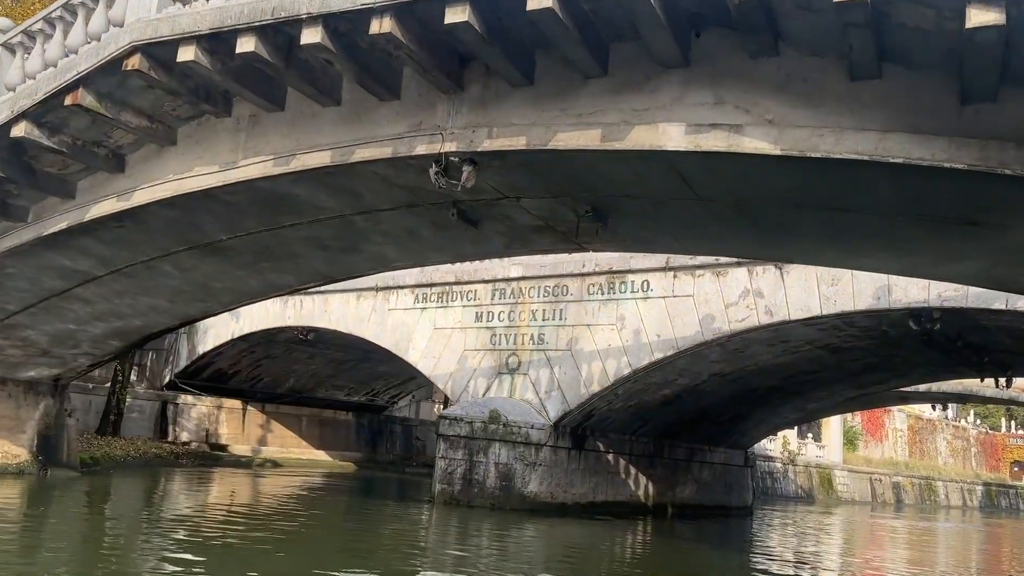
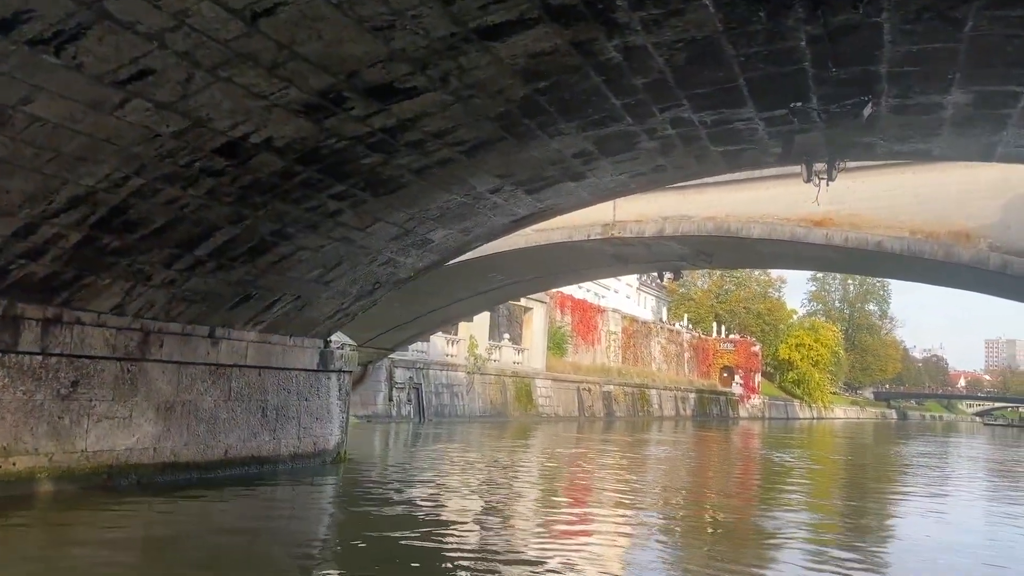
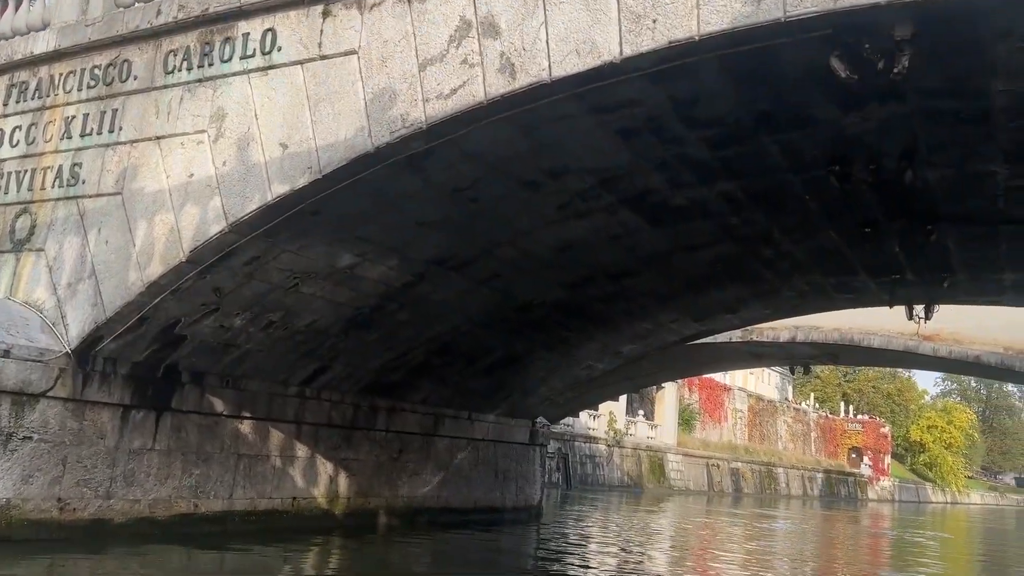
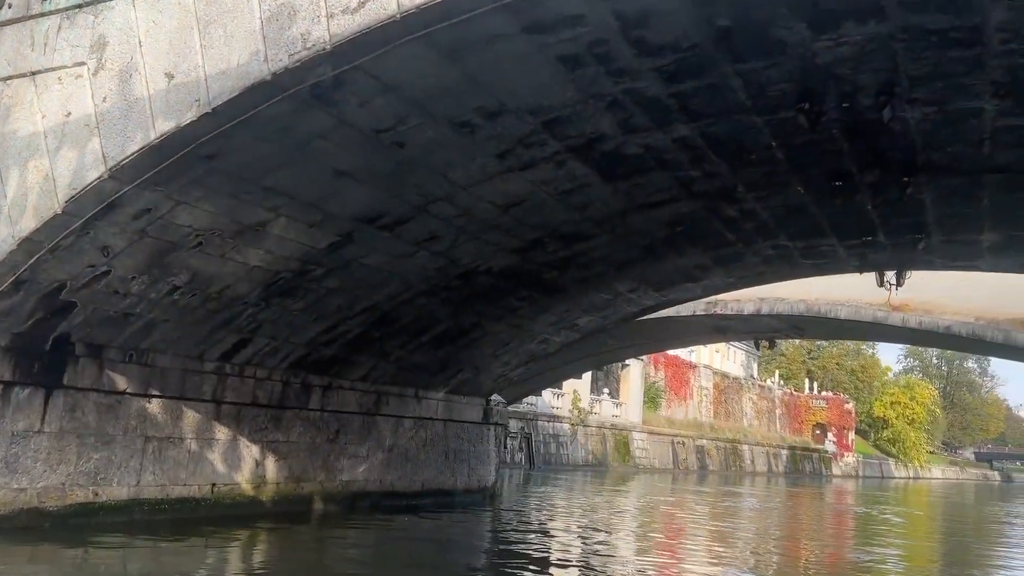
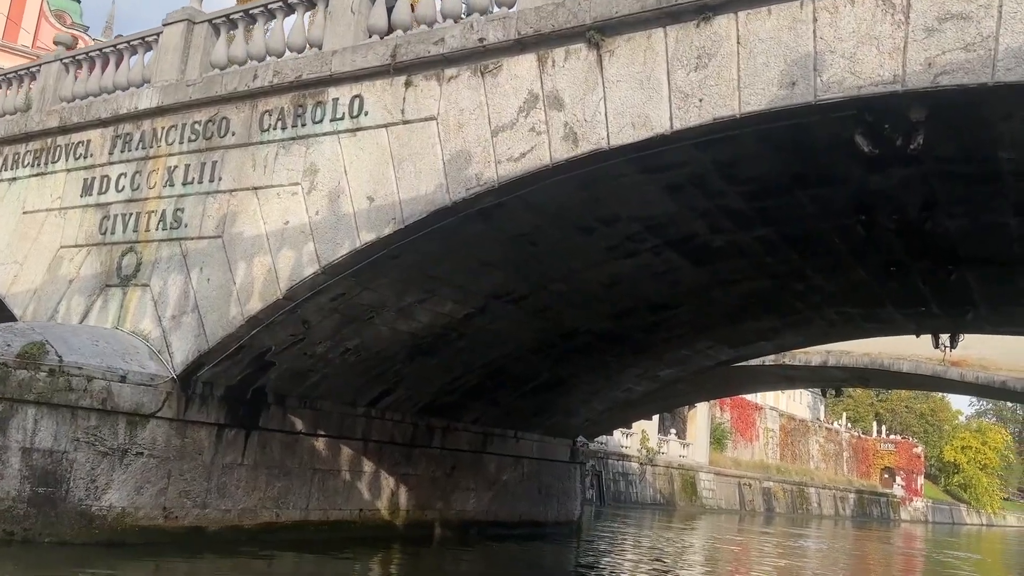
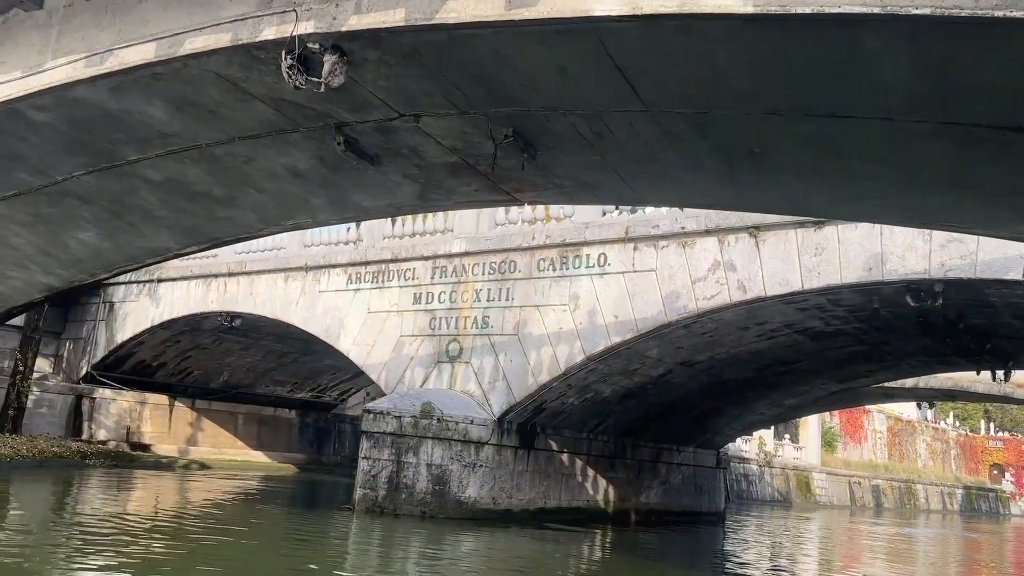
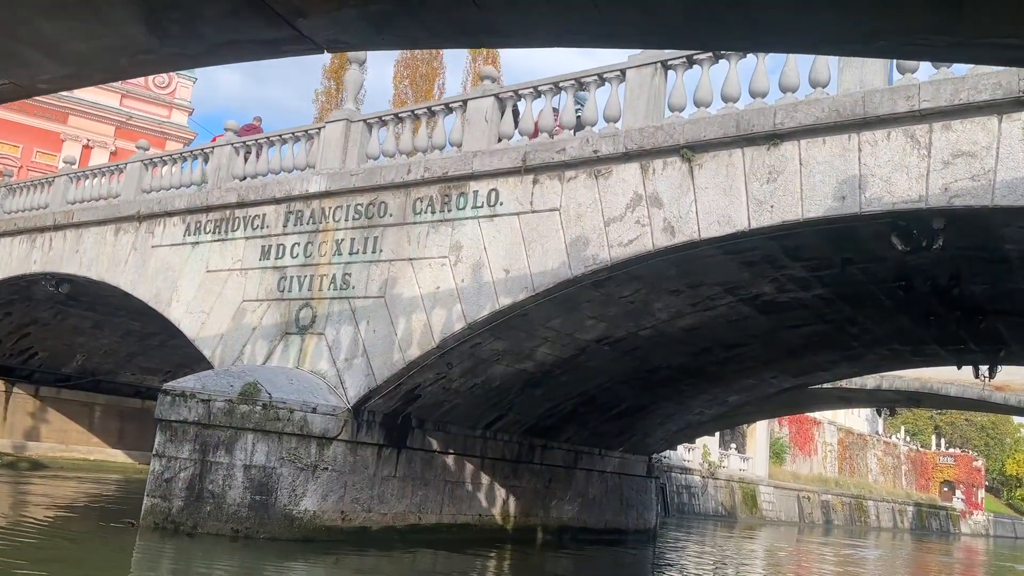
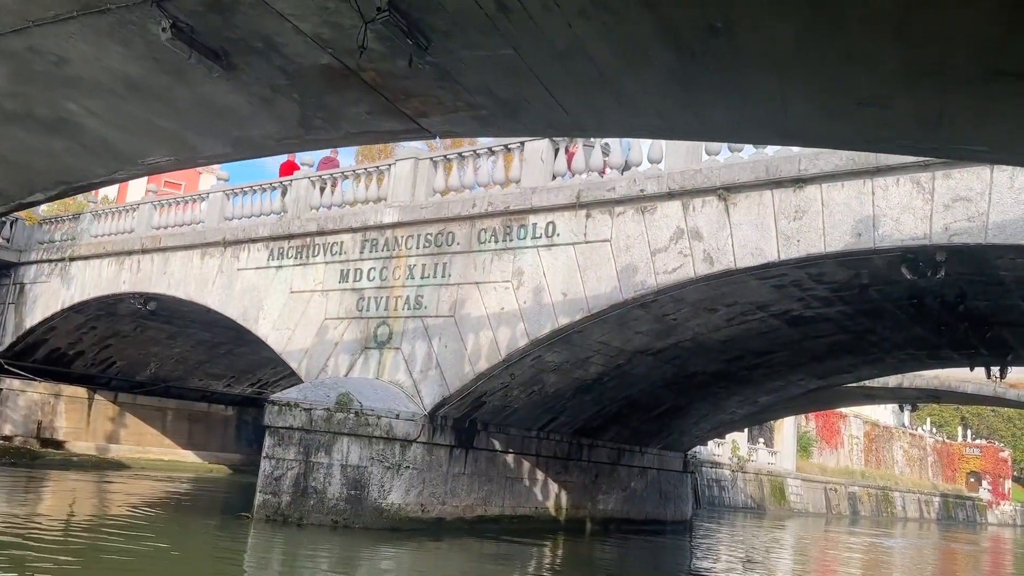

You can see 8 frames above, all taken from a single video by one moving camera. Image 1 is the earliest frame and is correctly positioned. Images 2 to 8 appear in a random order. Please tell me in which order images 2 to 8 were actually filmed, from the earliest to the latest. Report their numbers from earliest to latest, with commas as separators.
6, 8, 7, 5, 3, 4, 2
